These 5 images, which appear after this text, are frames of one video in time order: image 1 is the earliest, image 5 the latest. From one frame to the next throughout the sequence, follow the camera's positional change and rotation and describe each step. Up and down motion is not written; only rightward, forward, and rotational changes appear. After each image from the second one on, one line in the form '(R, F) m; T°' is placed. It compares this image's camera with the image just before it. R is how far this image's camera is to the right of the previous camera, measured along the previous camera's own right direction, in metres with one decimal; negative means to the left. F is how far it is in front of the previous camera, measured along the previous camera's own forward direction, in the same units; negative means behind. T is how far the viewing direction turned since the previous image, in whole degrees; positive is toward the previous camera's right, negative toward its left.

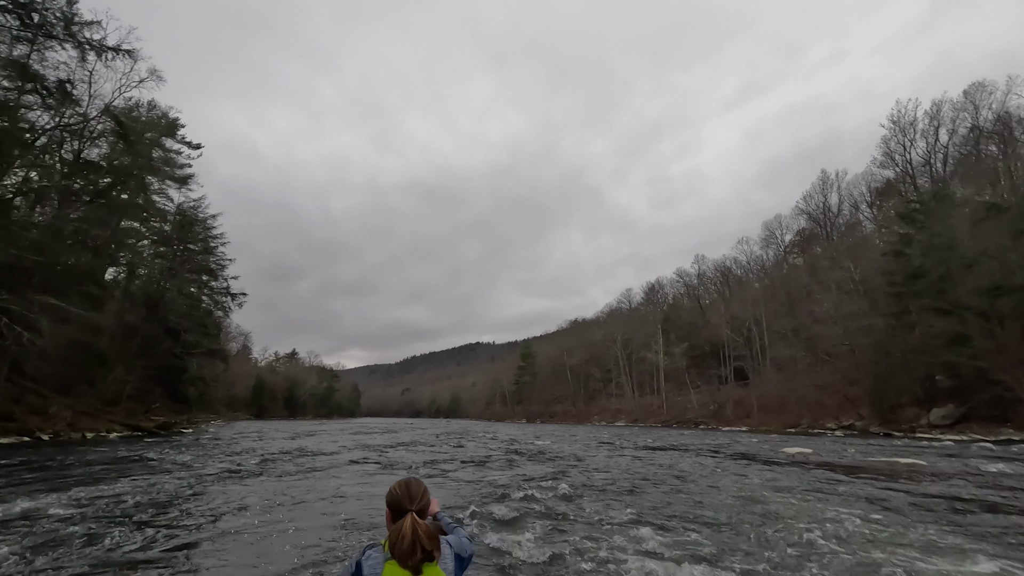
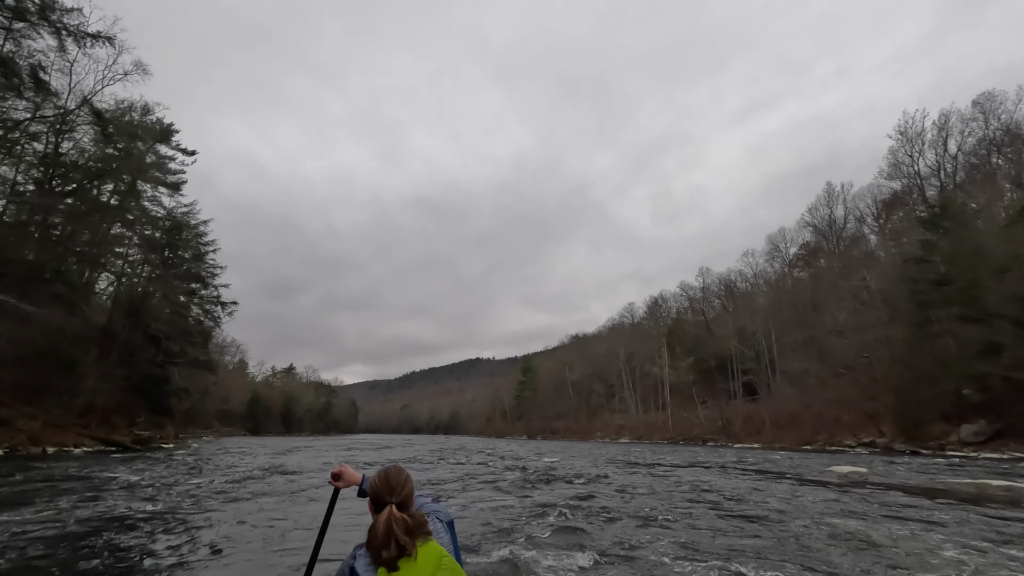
(-0.2, +1.5) m; 0°
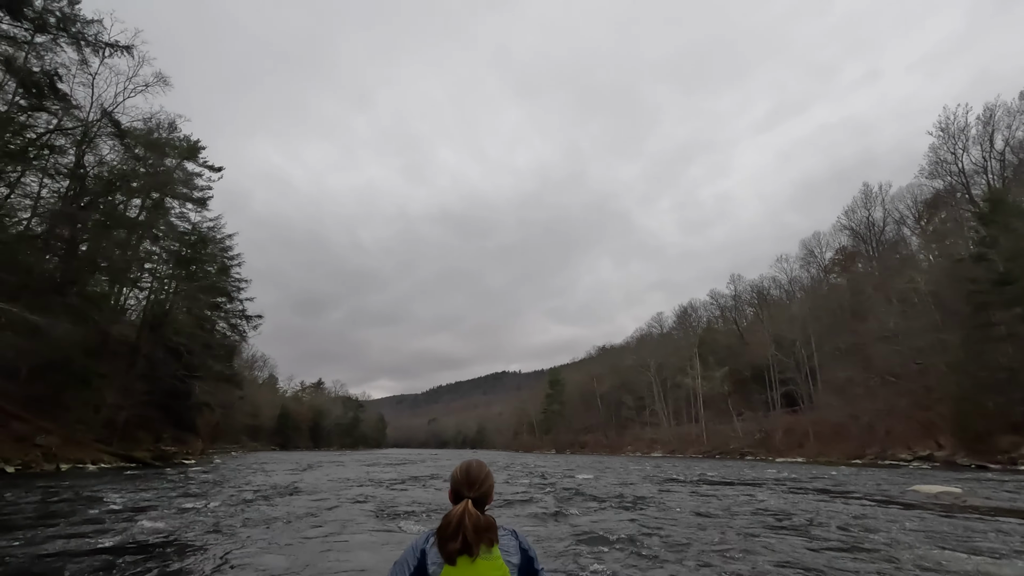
(-0.1, +1.0) m; -3°
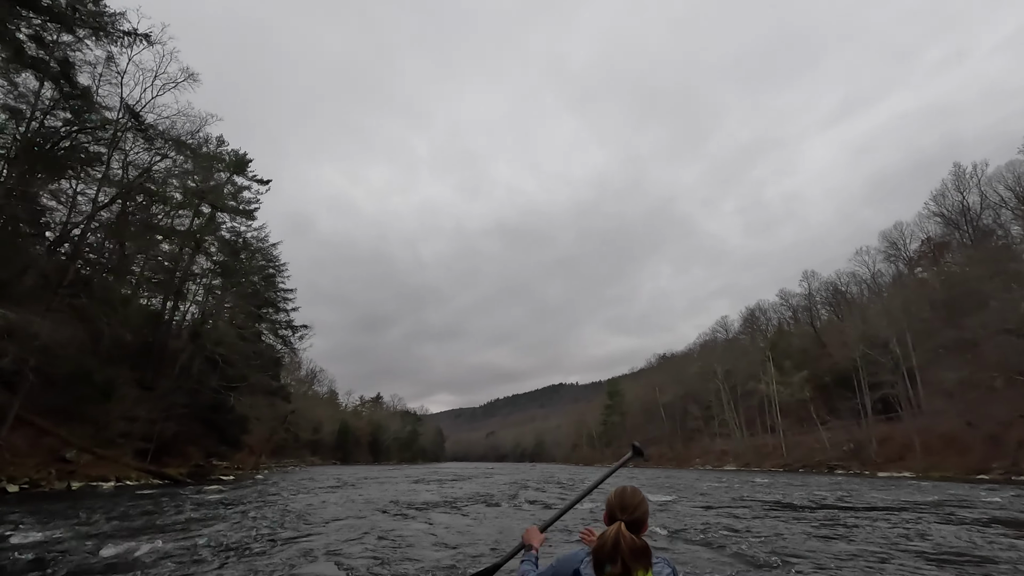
(0.0, +2.5) m; -6°
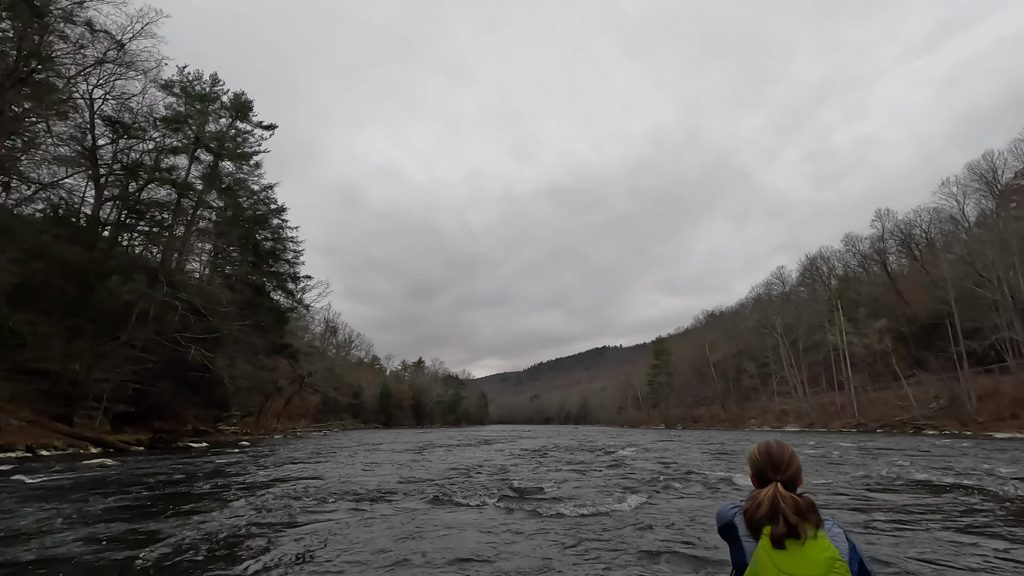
(+0.8, +4.7) m; -5°
